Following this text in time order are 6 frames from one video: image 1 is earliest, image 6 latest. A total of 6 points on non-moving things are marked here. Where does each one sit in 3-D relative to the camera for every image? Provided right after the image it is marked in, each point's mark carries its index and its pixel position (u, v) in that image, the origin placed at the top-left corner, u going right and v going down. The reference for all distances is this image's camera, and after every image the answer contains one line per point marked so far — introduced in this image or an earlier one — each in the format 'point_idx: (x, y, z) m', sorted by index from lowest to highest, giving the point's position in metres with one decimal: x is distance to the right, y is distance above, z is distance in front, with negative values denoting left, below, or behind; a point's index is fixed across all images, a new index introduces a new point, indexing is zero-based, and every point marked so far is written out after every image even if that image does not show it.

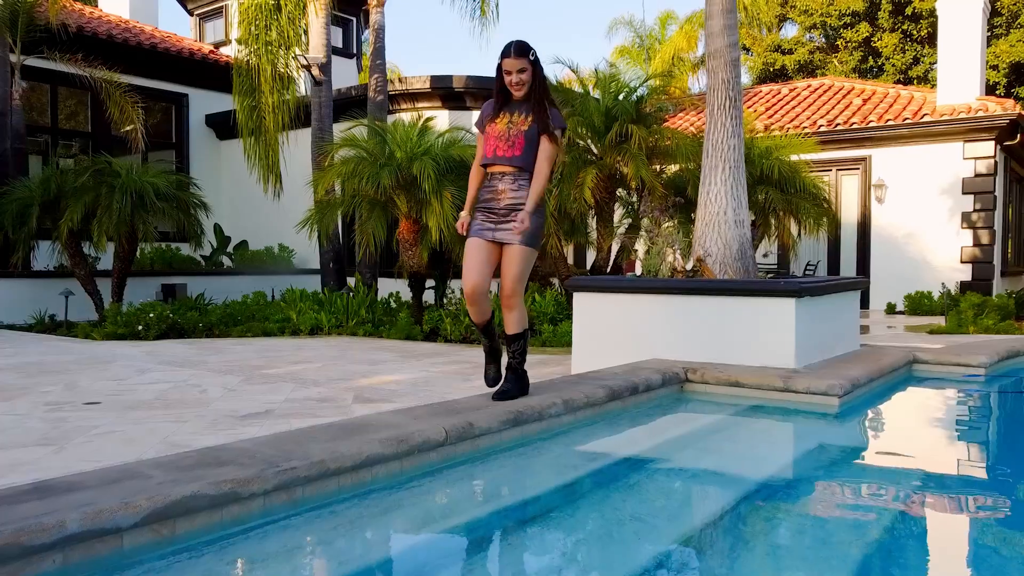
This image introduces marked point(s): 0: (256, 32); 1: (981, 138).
0: (-3.3, +3.3, +10.0) m
1: (+7.3, +2.3, +12.1) m
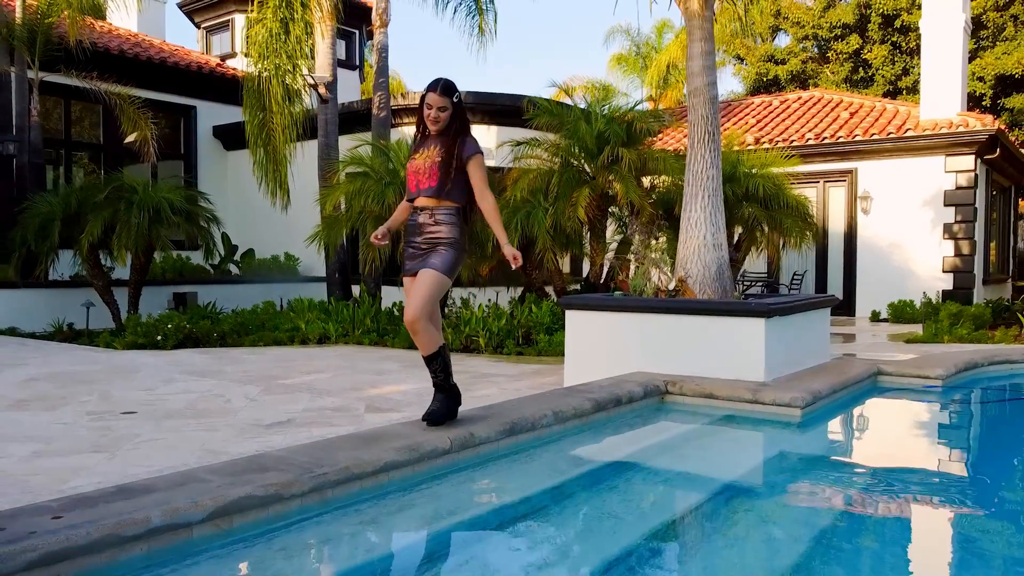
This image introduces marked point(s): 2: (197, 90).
0: (-3.3, +3.1, +10.4) m
1: (+7.3, +2.2, +12.6) m
2: (-6.2, +3.9, +15.4) m
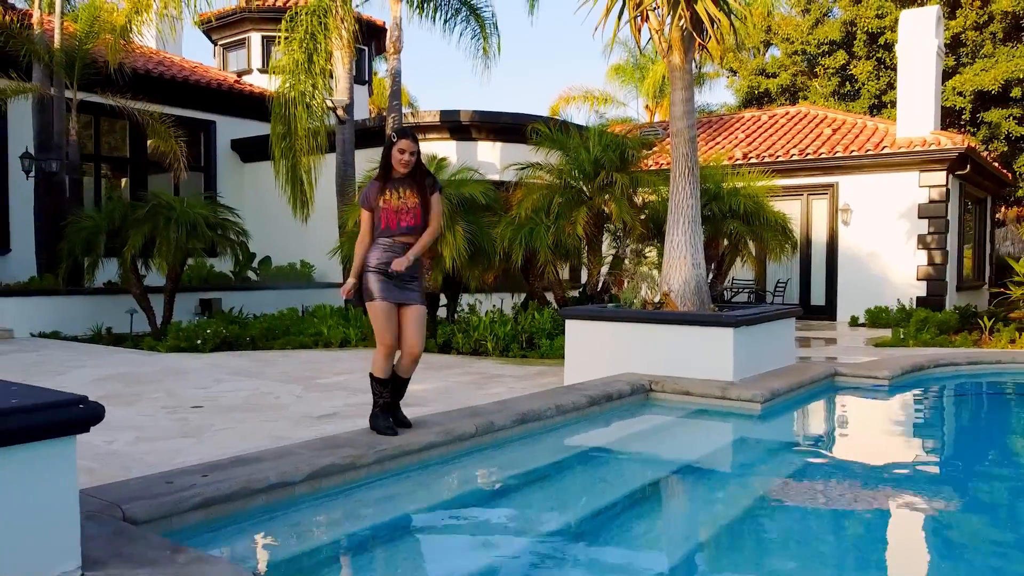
0: (-3.2, +3.0, +11.4) m
1: (+7.3, +2.1, +13.5) m
2: (-6.2, +3.8, +16.4) m
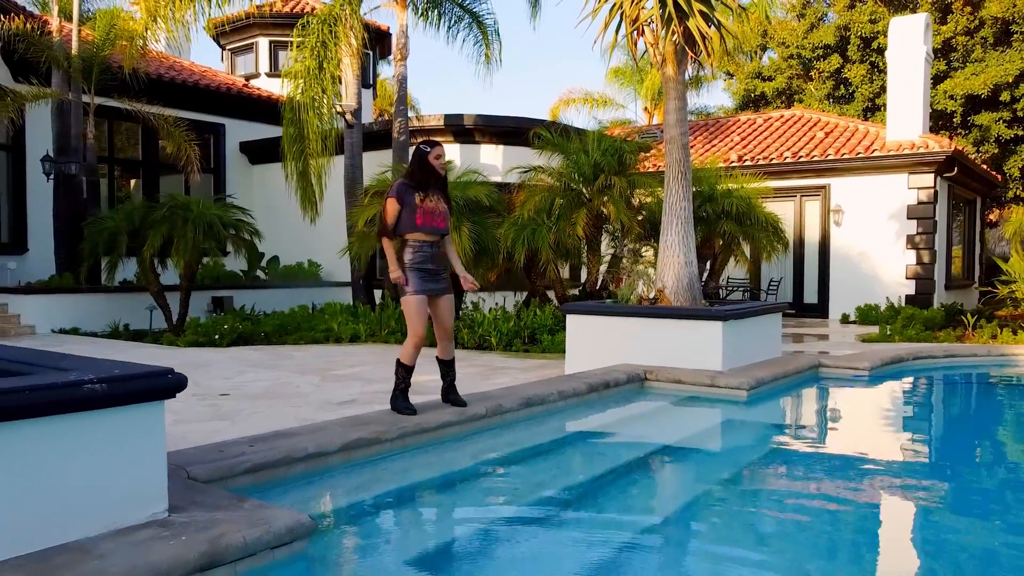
0: (-3.2, +3.1, +11.8) m
1: (+7.4, +2.1, +14.0) m
2: (-6.2, +3.8, +16.8) m
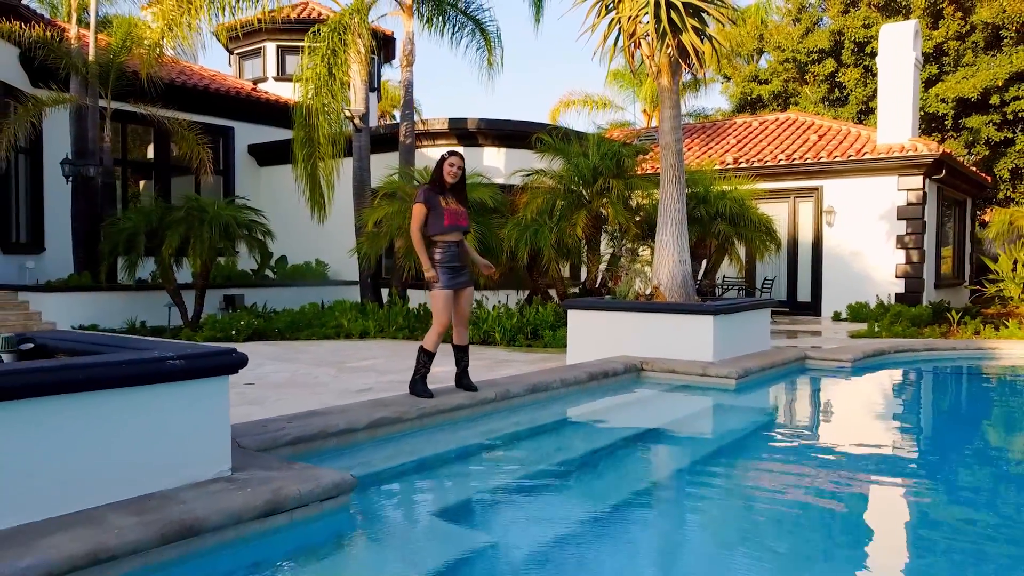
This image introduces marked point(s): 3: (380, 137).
0: (-3.1, +3.1, +12.3) m
1: (+7.4, +2.1, +14.4) m
2: (-6.1, +3.9, +17.3) m
3: (-2.6, +3.0, +15.3) m
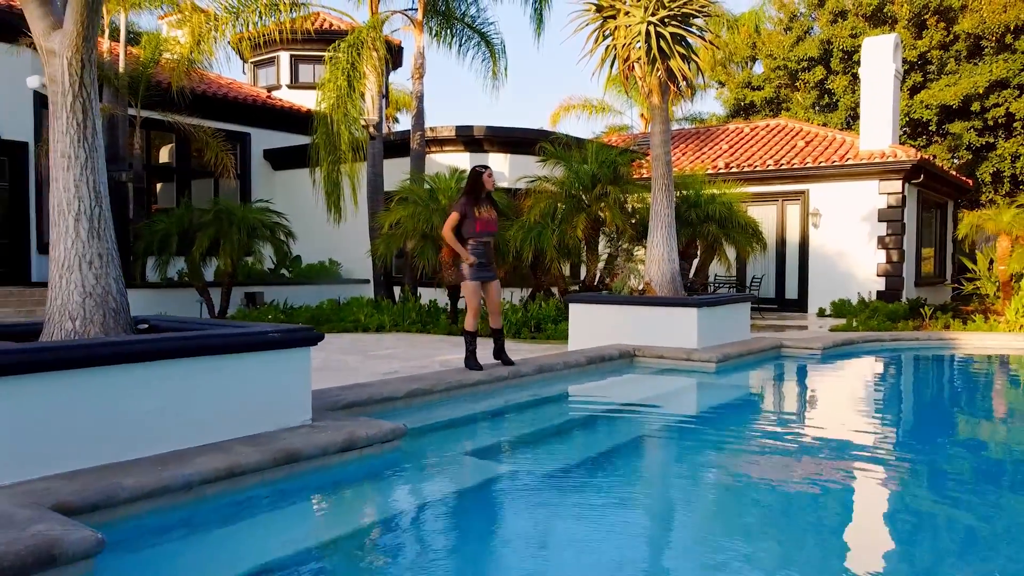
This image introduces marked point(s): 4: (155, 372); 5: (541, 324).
0: (-3.1, +3.1, +13.2) m
1: (+7.5, +2.2, +15.4) m
2: (-6.0, +3.9, +18.2) m
3: (-2.5, +3.0, +16.2) m
4: (-1.7, -0.4, +3.6) m
5: (+0.4, -0.5, +11.8) m
